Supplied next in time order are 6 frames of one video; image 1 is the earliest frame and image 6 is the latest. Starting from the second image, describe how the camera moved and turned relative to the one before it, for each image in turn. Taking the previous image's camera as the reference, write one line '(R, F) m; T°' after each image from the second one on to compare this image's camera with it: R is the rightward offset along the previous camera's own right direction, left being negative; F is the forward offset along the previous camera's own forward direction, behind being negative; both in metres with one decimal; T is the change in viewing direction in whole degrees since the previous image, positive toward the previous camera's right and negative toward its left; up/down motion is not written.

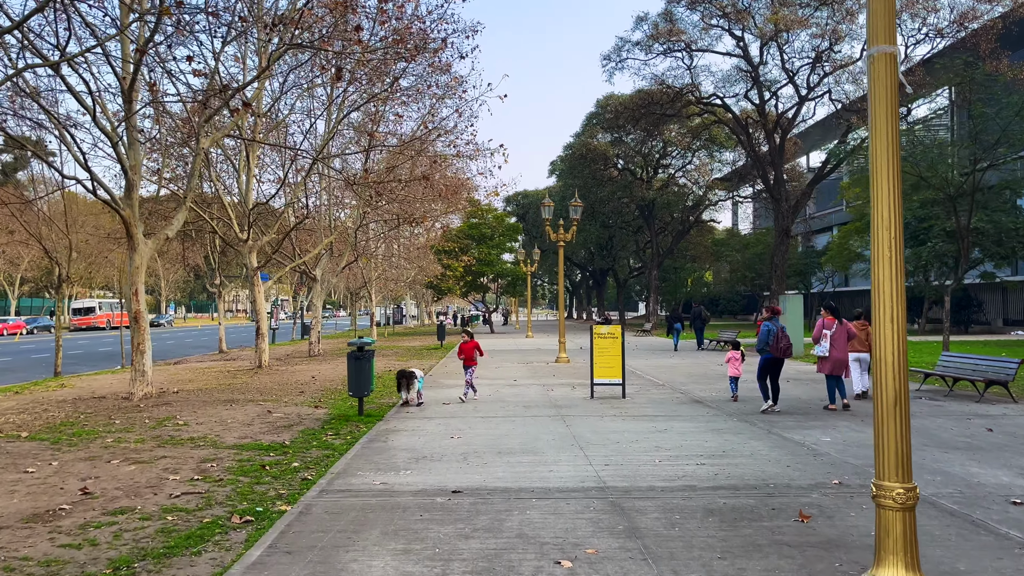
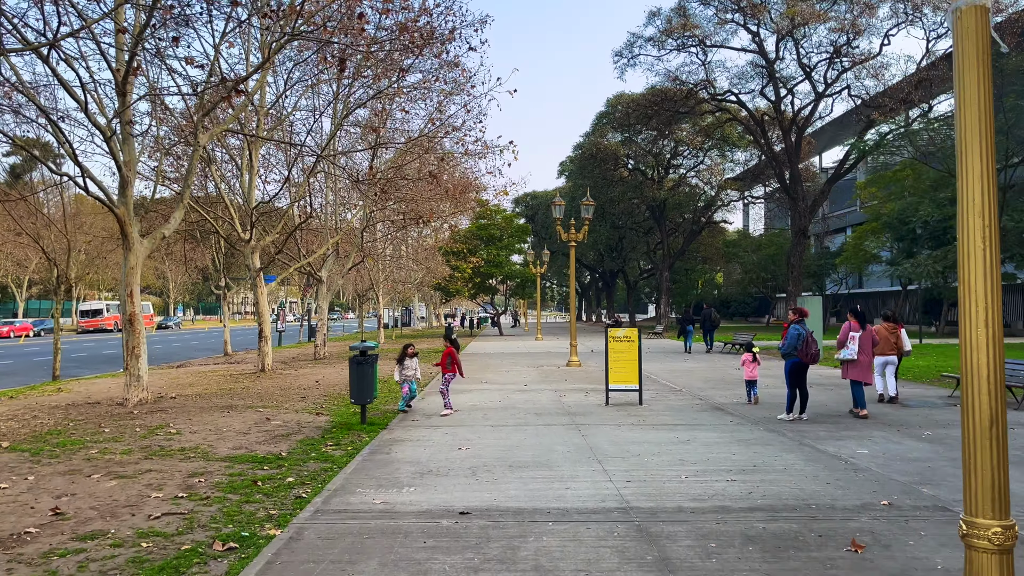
(0.0, +0.5) m; -1°
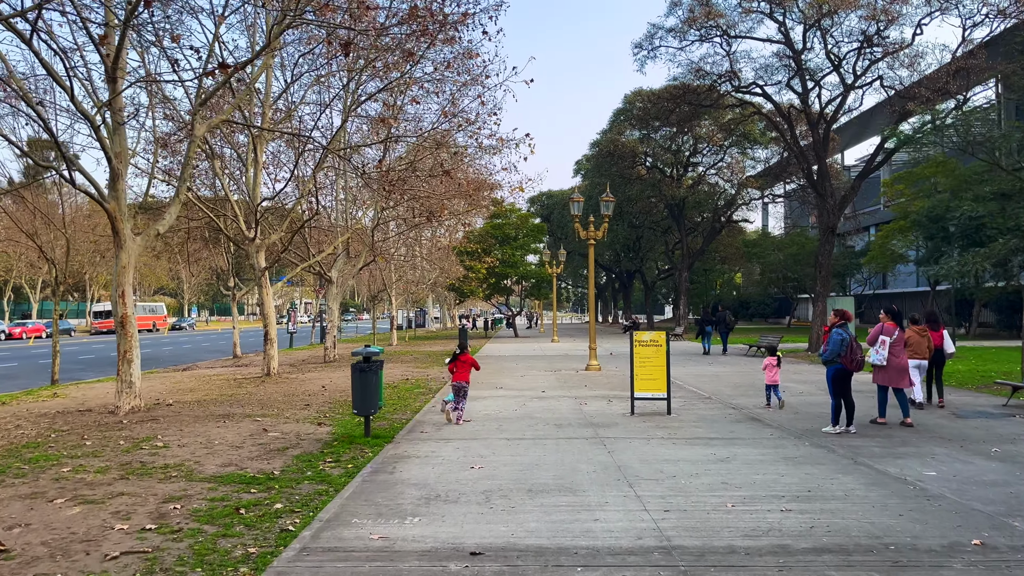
(0.0, +0.8) m; -1°
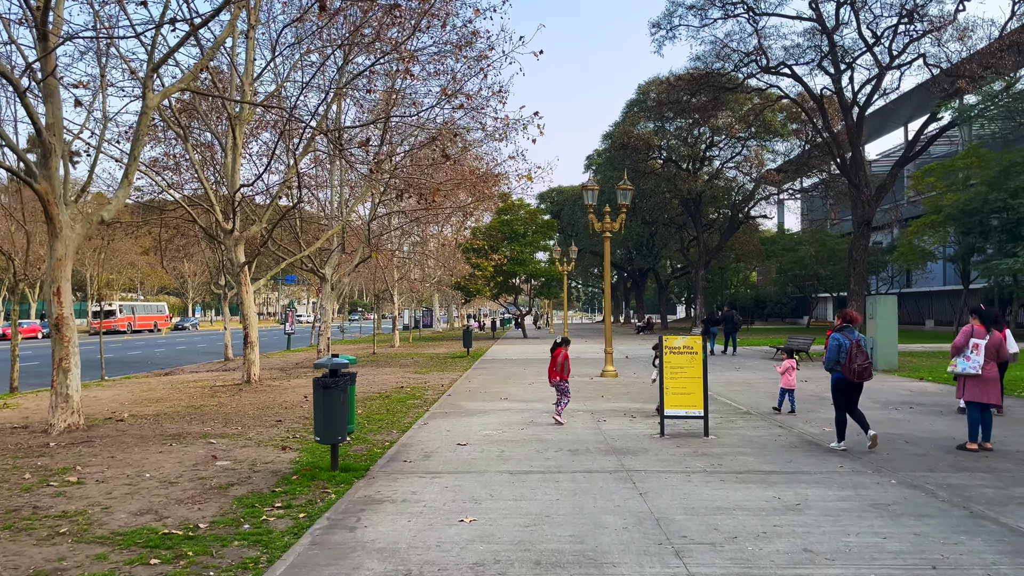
(0.0, +1.7) m; -1°
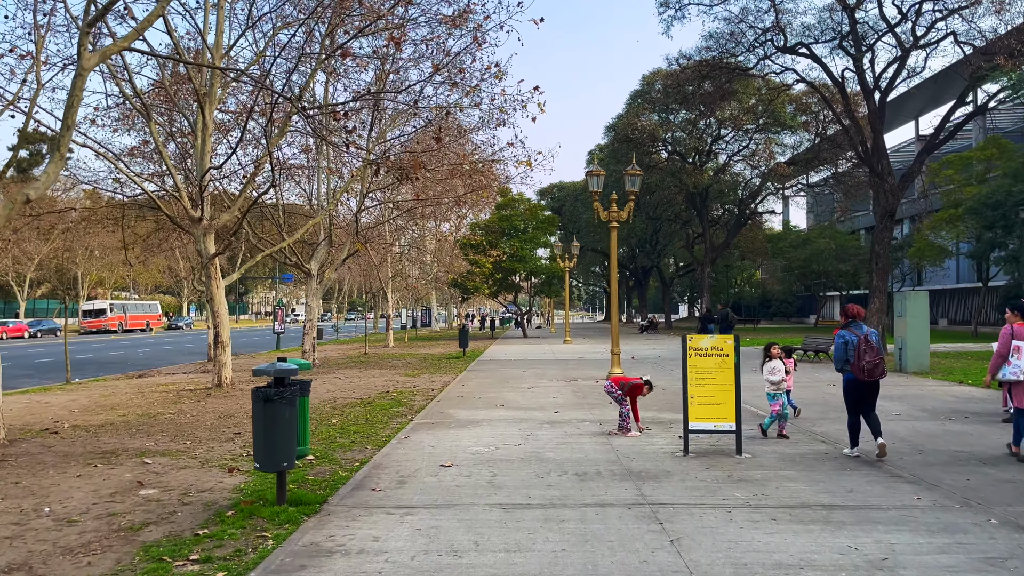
(+0.1, +1.4) m; 0°
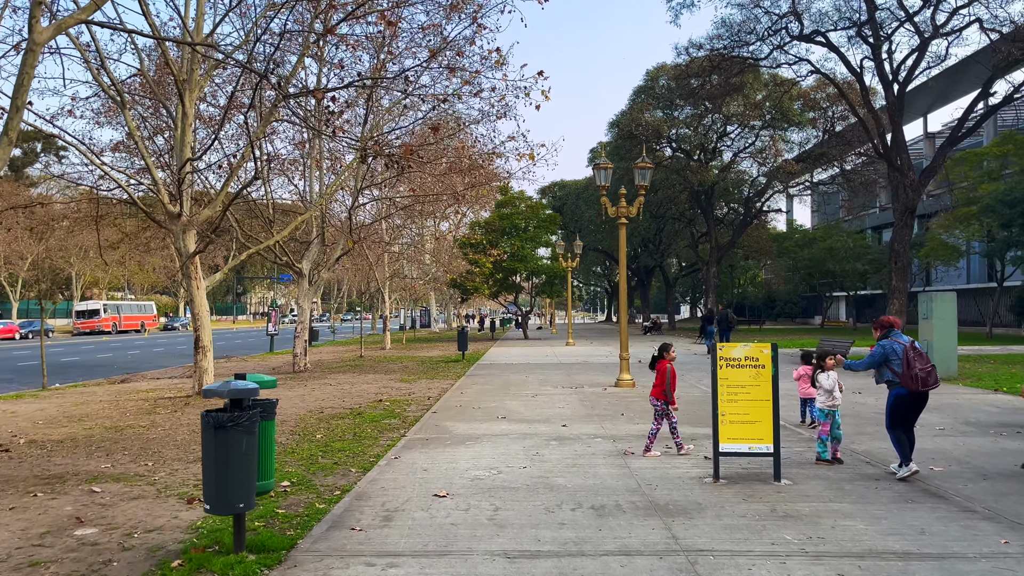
(0.0, +0.9) m; 0°
